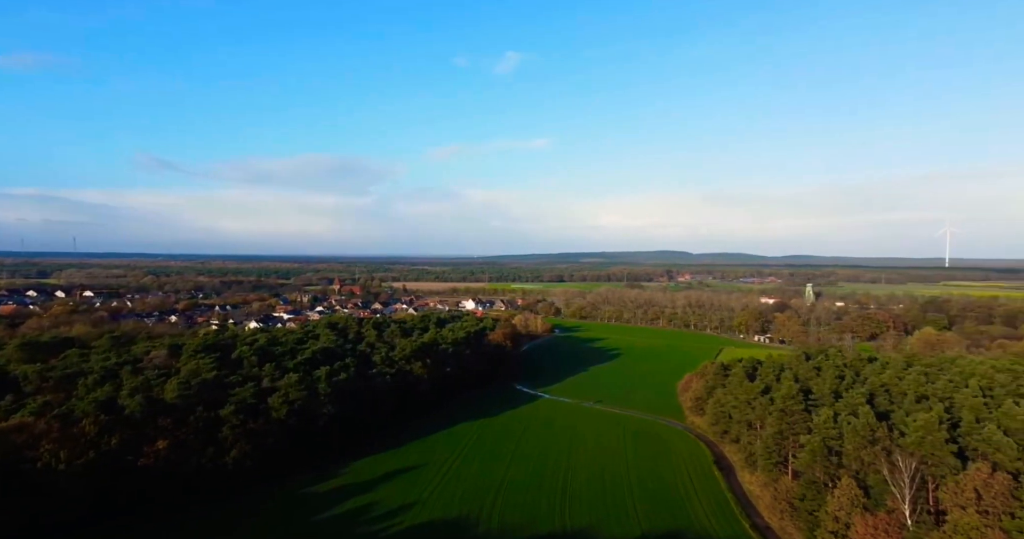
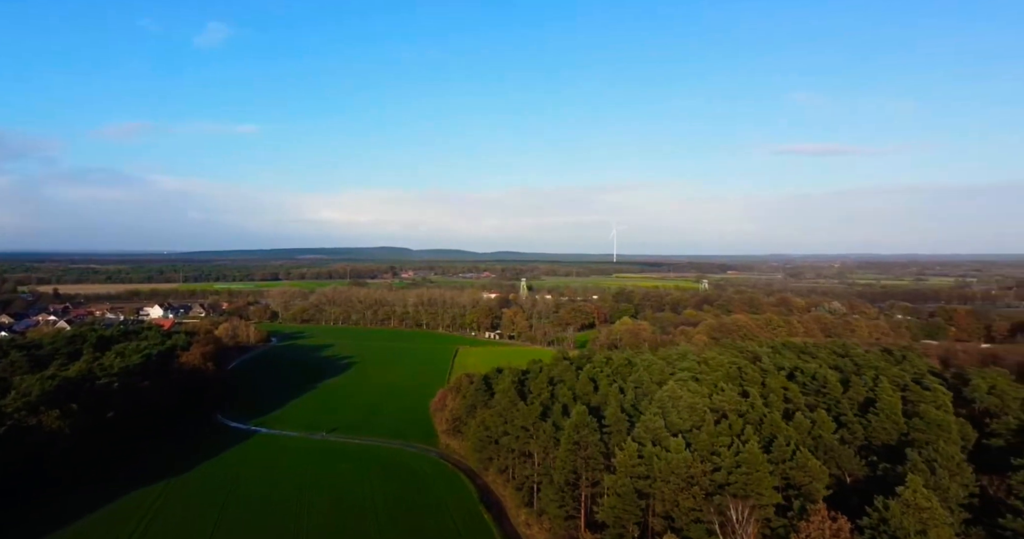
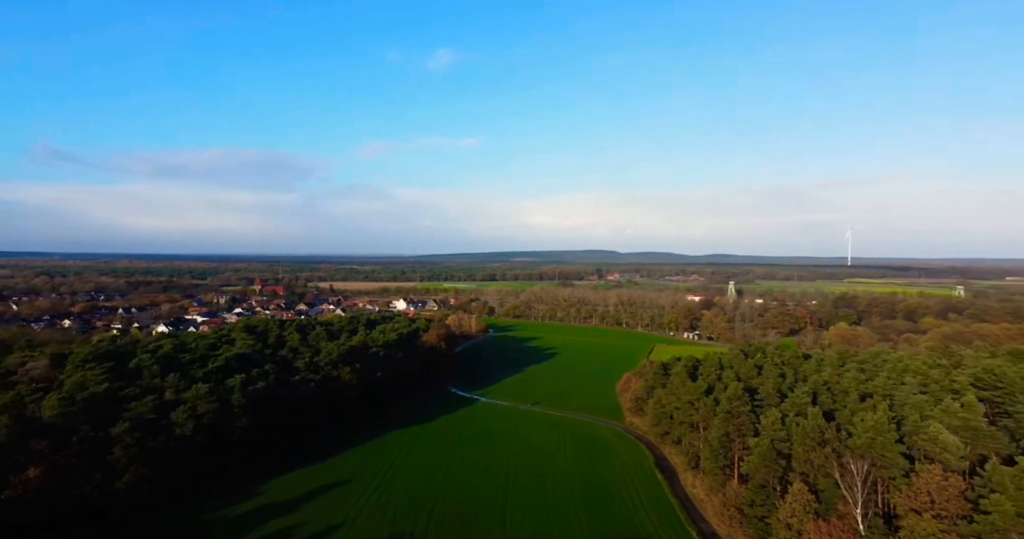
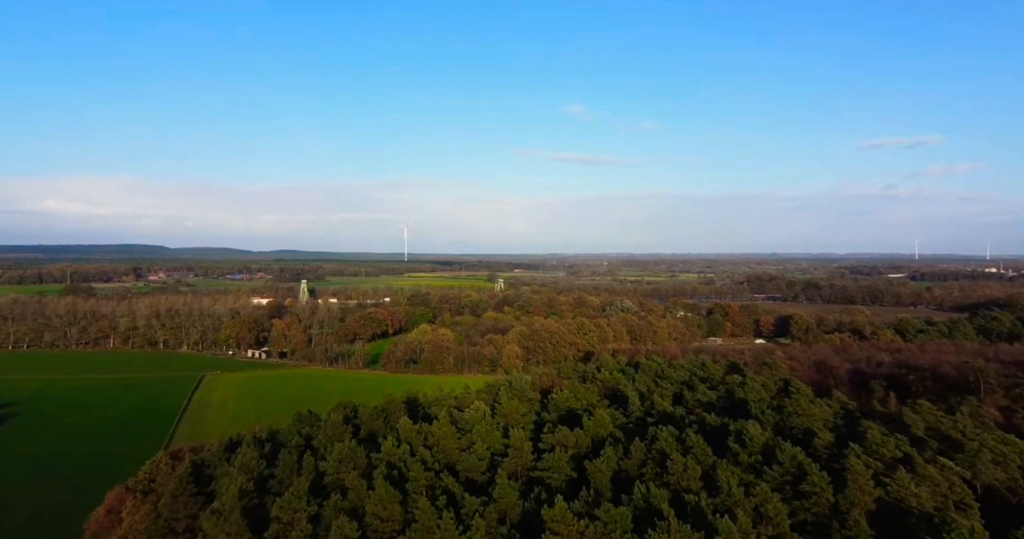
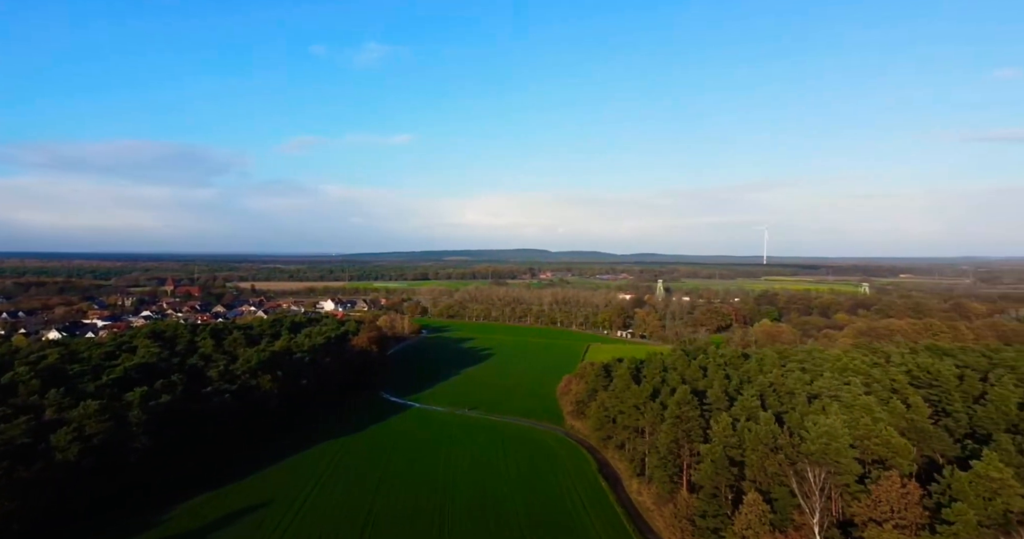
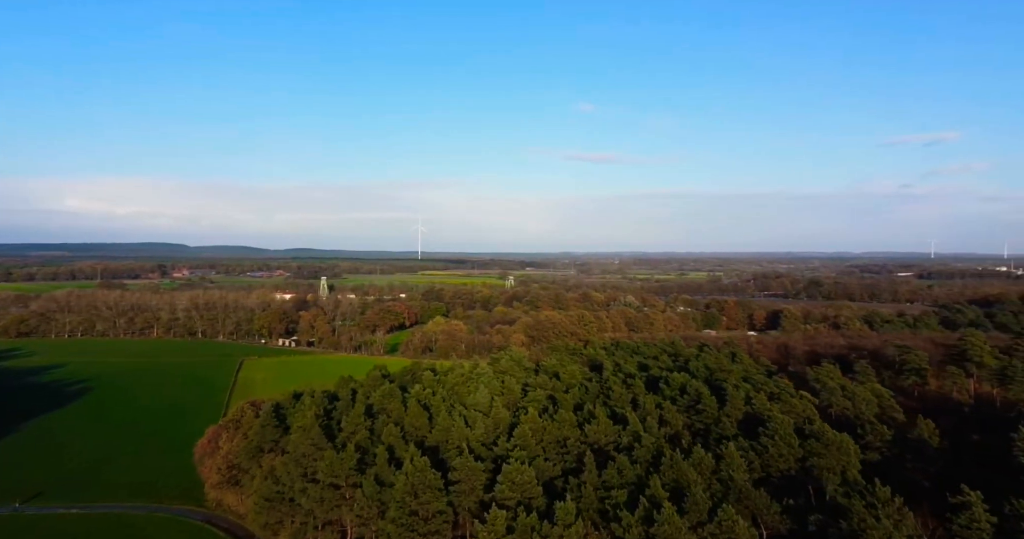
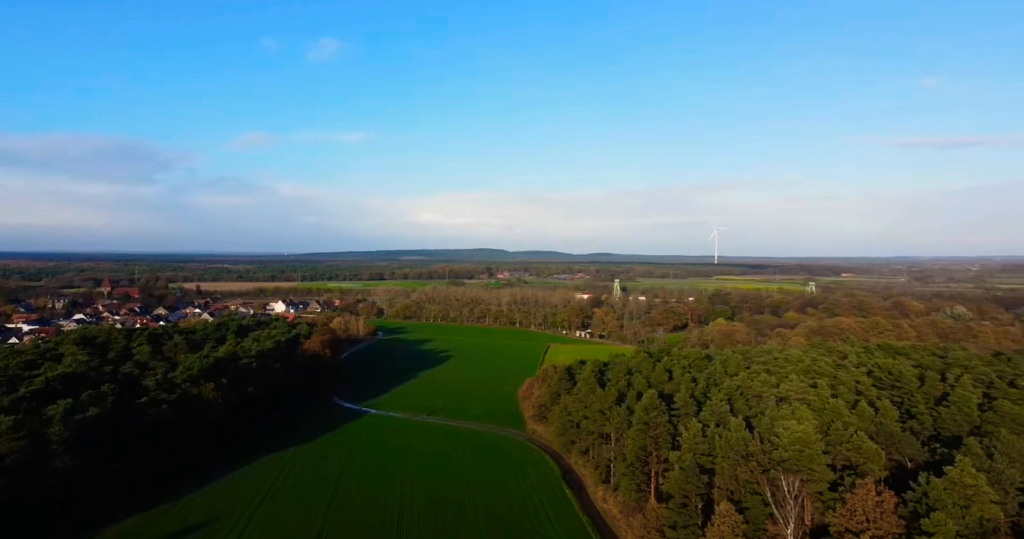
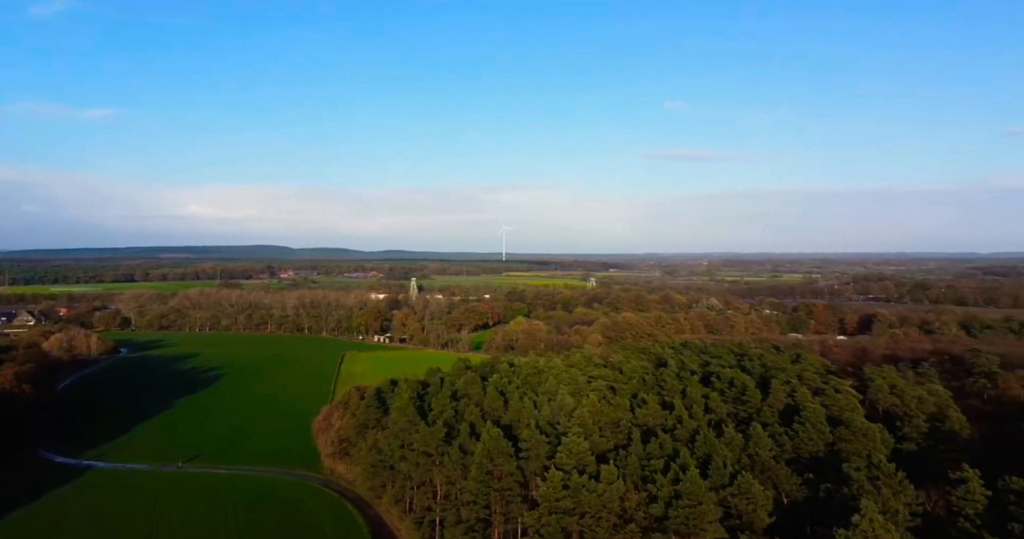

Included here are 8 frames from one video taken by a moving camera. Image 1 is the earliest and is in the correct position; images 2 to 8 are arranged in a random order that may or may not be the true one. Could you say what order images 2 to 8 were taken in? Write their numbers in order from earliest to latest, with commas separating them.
3, 5, 7, 2, 8, 6, 4
